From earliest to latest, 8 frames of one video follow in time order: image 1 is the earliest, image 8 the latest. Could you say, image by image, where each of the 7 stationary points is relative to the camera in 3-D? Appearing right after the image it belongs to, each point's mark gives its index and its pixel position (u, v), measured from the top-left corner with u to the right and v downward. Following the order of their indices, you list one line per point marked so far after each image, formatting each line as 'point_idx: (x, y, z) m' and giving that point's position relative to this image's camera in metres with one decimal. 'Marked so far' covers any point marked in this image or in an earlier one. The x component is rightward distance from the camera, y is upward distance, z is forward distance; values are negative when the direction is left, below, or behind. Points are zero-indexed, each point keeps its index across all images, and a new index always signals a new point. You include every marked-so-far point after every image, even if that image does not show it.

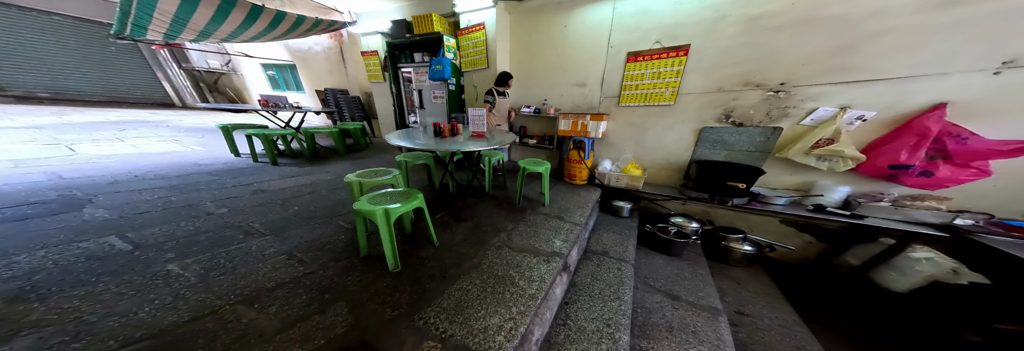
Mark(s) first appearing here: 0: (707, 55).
0: (+1.7, +1.3, +2.0) m
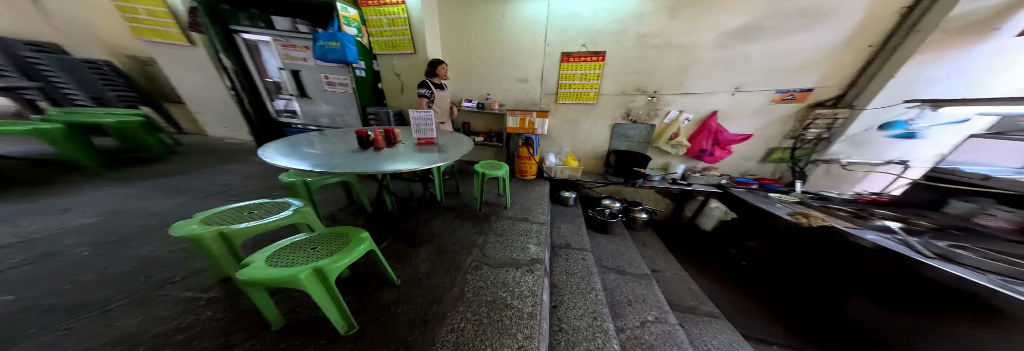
0: (+1.1, +1.4, +2.4) m
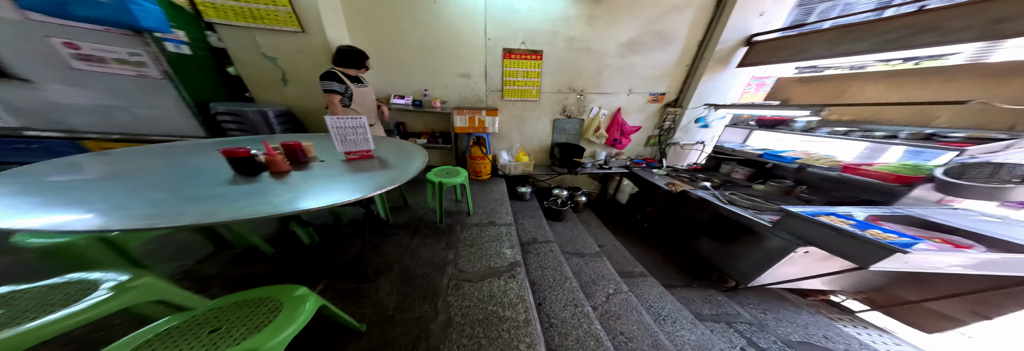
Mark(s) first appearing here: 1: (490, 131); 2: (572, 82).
0: (+0.5, +1.4, +2.5) m
1: (-0.3, +0.5, +2.5) m
2: (+0.7, +1.2, +2.6) m
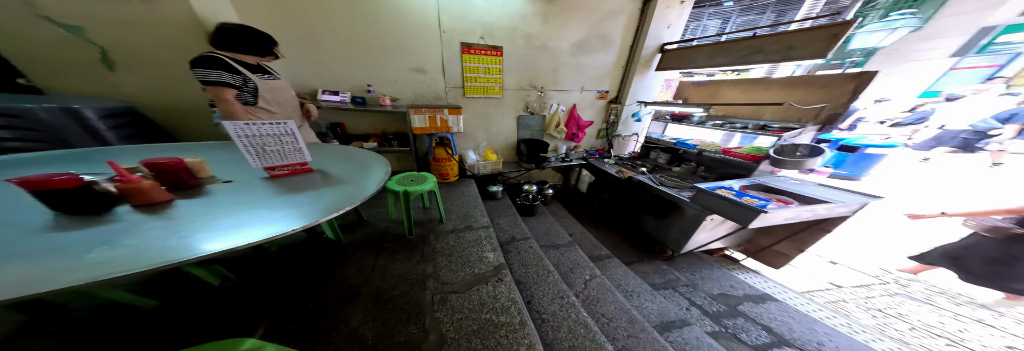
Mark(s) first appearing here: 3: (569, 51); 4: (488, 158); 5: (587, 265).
0: (0.0, +1.5, +2.5) m
1: (-0.7, +0.5, +2.4) m
2: (+0.3, +1.3, +2.7) m
3: (+0.7, +1.6, +2.7) m
4: (-0.3, +0.2, +2.6) m
5: (+0.6, -0.8, +1.7) m
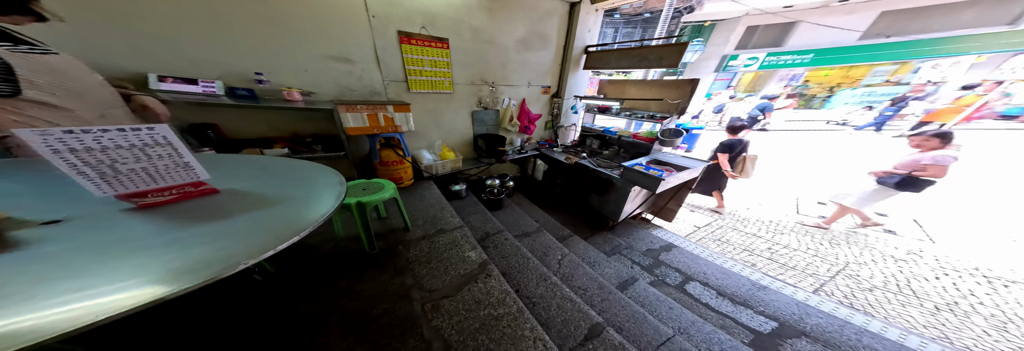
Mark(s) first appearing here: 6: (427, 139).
0: (-0.6, +1.5, +2.4) m
1: (-1.2, +0.5, +2.1) m
2: (-0.4, +1.3, +2.7) m
3: (0.0, +1.7, +2.8) m
4: (-0.8, +0.2, +2.5) m
5: (+0.4, -0.7, +1.9) m
6: (-1.1, +0.5, +2.6) m
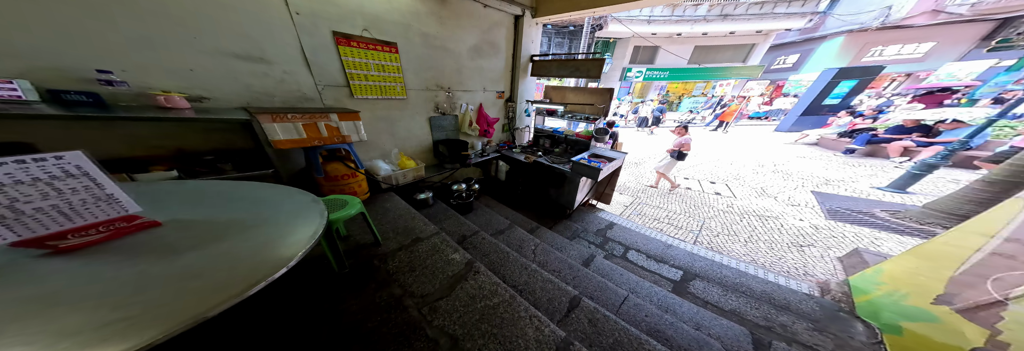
0: (-1.2, +1.4, +2.4) m
1: (-1.5, +0.3, +1.9) m
2: (-1.0, +1.3, +2.6) m
3: (-0.6, +1.7, +2.8) m
4: (-1.3, +0.1, +2.4) m
5: (+0.2, -0.6, +2.1) m
6: (-1.6, +0.3, +2.4) m
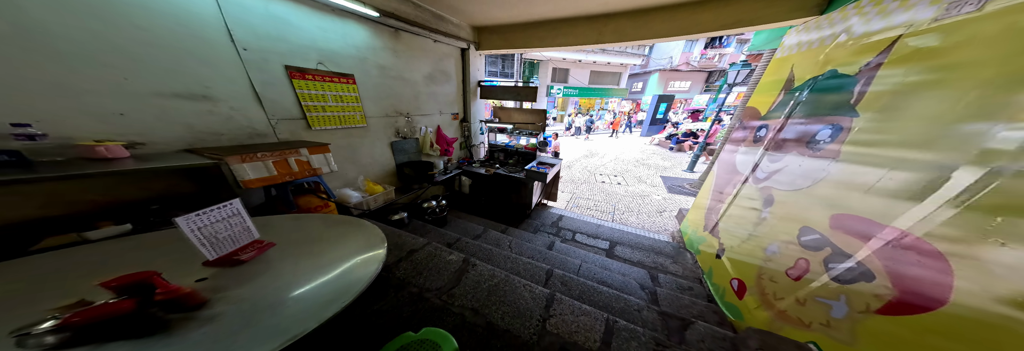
0: (-1.8, +1.1, +2.5) m
1: (-1.8, 0.0, +1.9) m
2: (-1.6, +1.0, +2.8) m
3: (-1.4, +1.4, +3.1) m
4: (-1.7, -0.2, +2.4) m
5: (-0.1, -0.7, +2.5) m
6: (-2.0, 0.0, +2.3) m
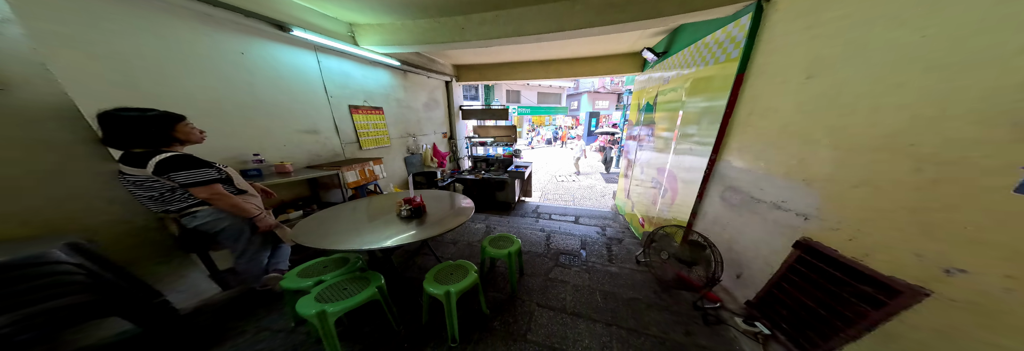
0: (-2.0, +1.0, +3.2) m
1: (-1.8, -0.1, +2.6) m
2: (-1.9, +0.8, +3.5) m
3: (-1.7, +1.3, +3.9) m
4: (-1.7, -0.3, +3.0) m
5: (-0.2, -0.7, +3.4) m
6: (-2.0, -0.2, +3.0) m
